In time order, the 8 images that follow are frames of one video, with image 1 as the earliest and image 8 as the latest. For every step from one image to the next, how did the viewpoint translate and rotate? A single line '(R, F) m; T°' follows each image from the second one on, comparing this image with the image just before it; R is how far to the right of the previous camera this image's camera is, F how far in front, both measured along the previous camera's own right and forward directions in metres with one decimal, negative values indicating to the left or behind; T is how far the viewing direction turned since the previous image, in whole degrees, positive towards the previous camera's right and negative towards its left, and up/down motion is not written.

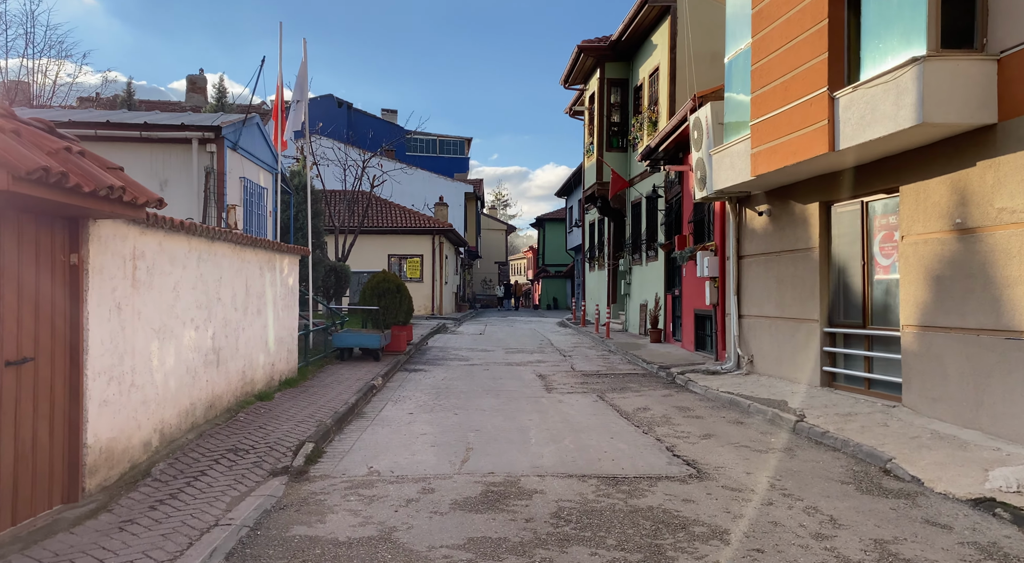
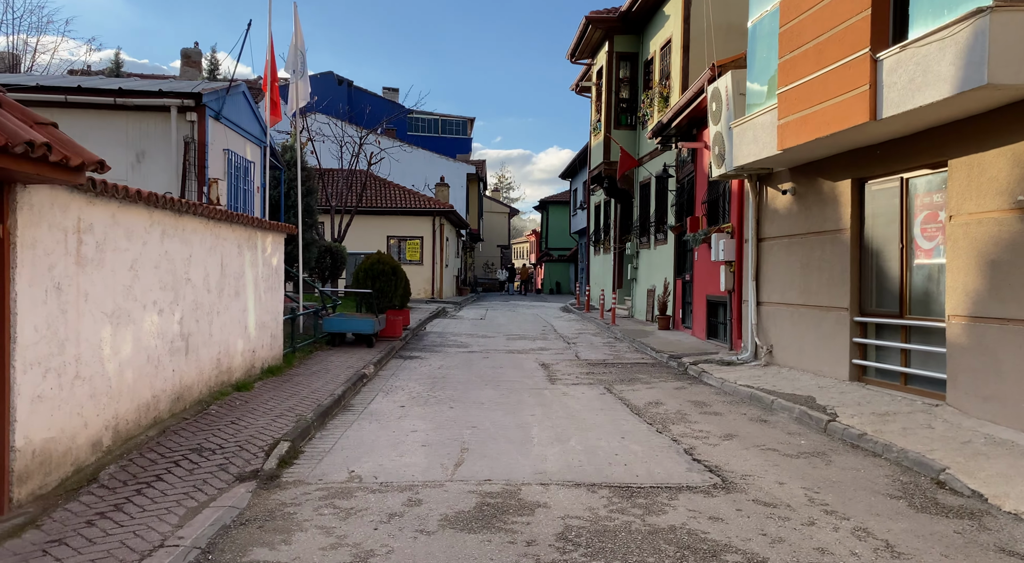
(0.0, +0.9) m; 0°
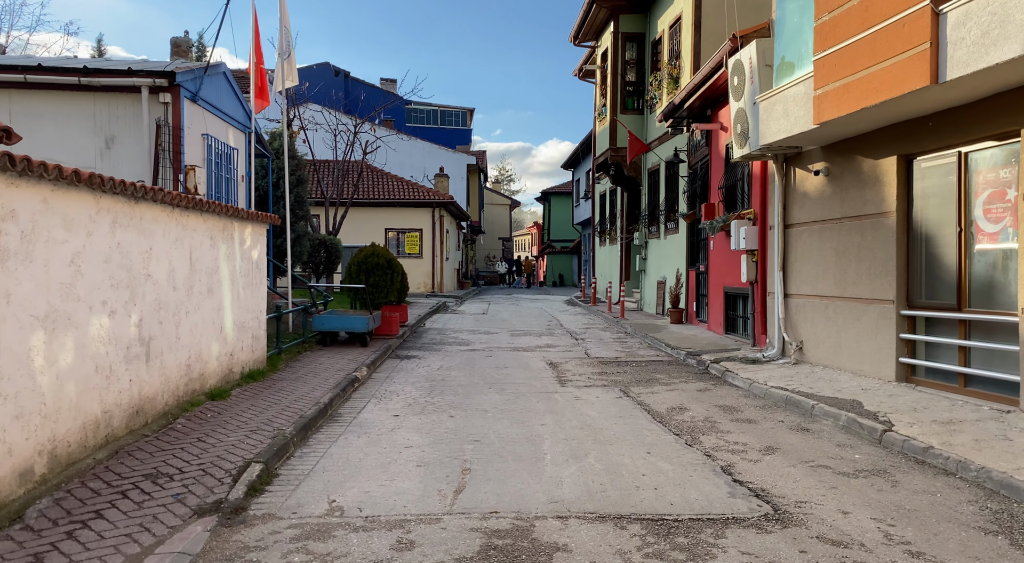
(0.0, +1.0) m; 0°
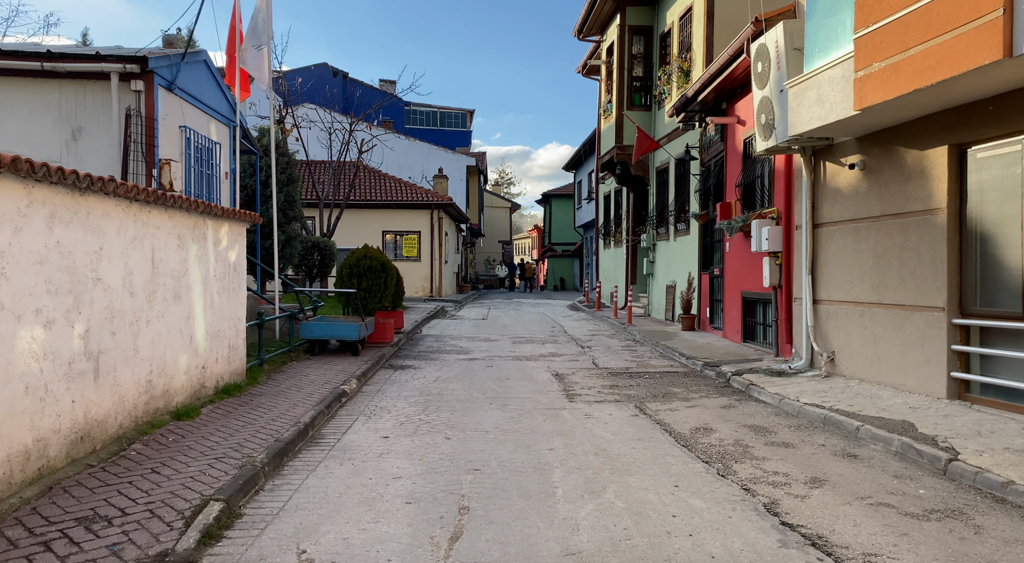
(0.0, +0.9) m; 0°
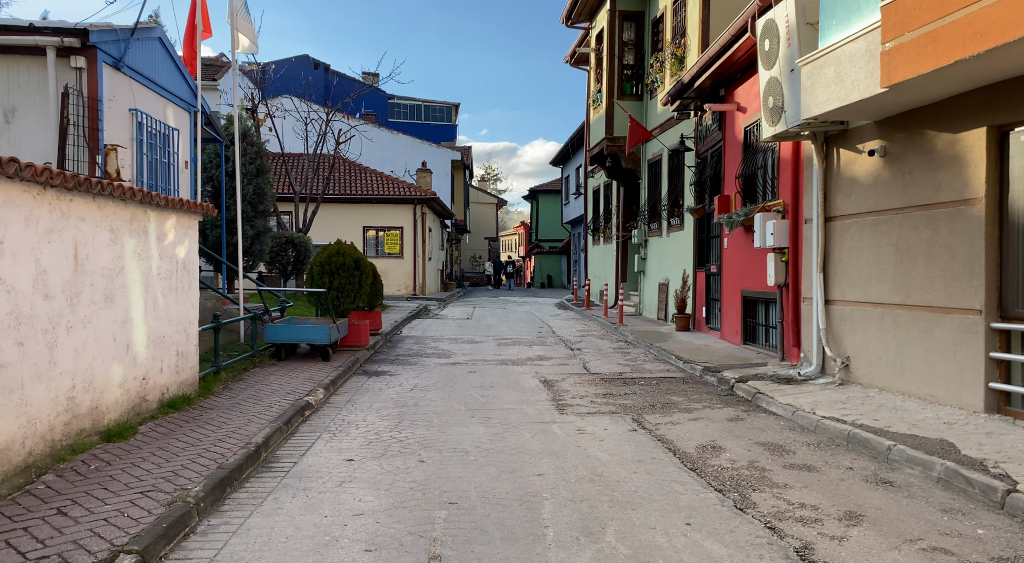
(0.0, +0.9) m; +1°
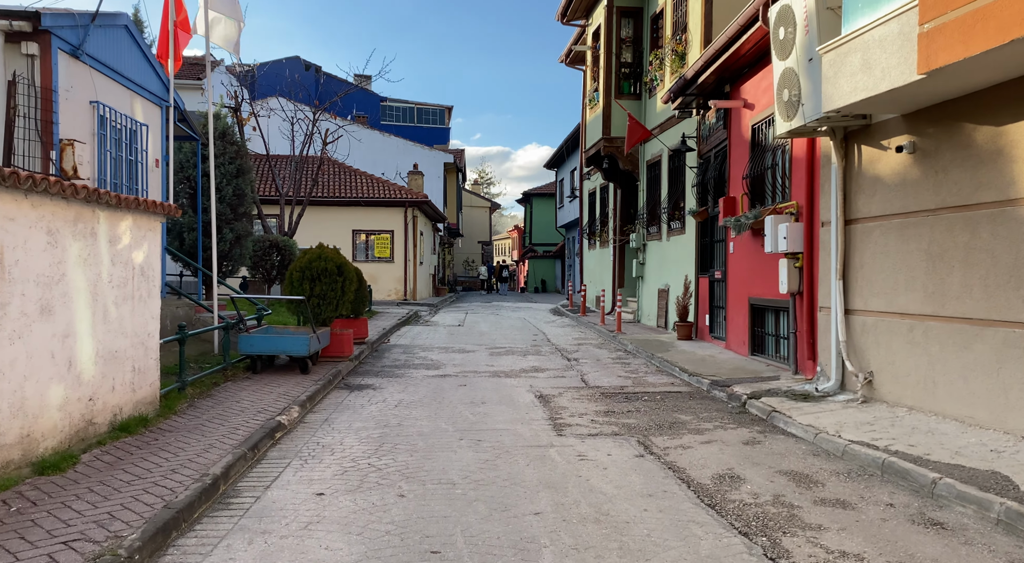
(0.0, +0.7) m; 0°
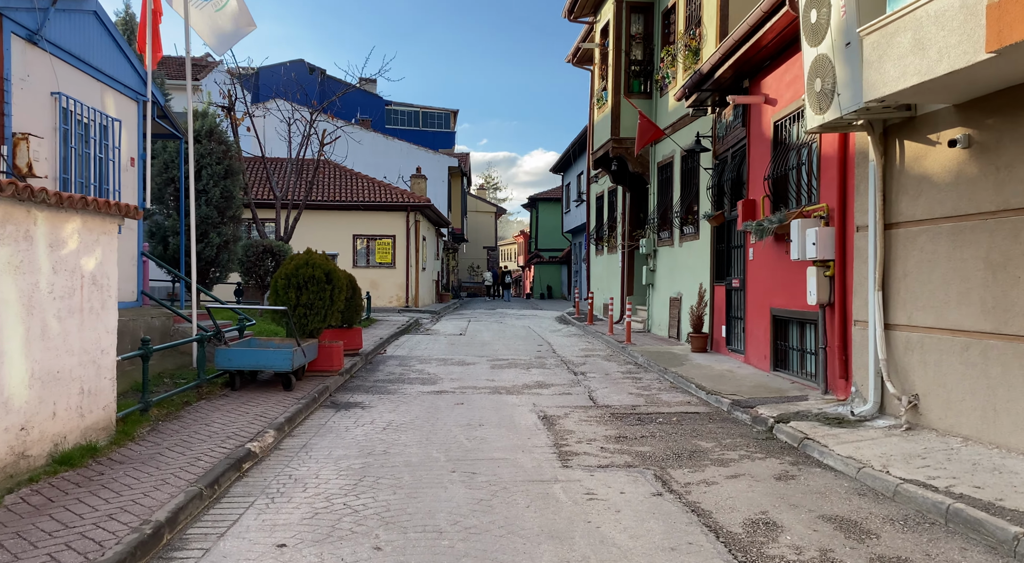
(+0.1, +0.8) m; 0°
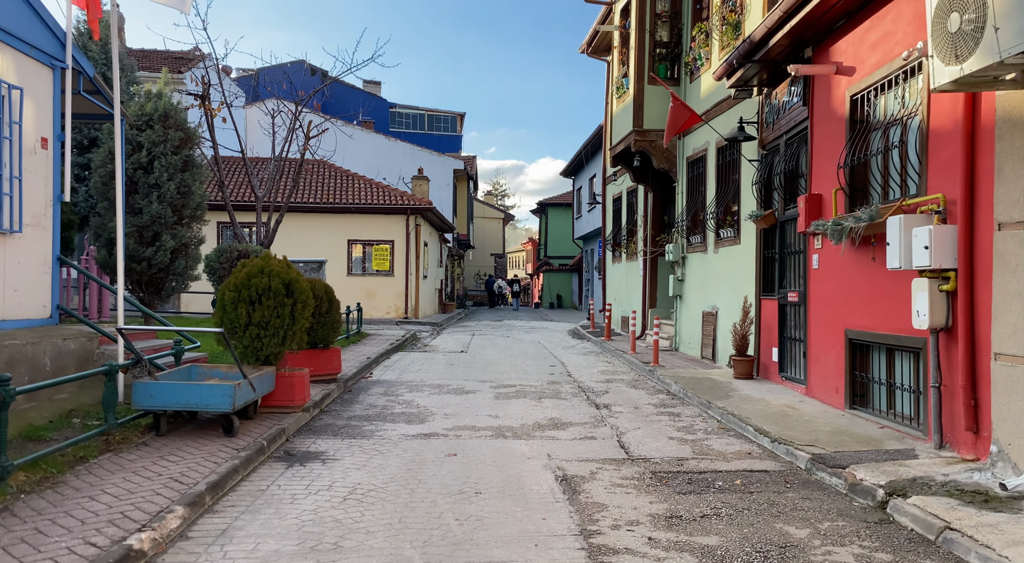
(0.0, +2.2) m; -1°
